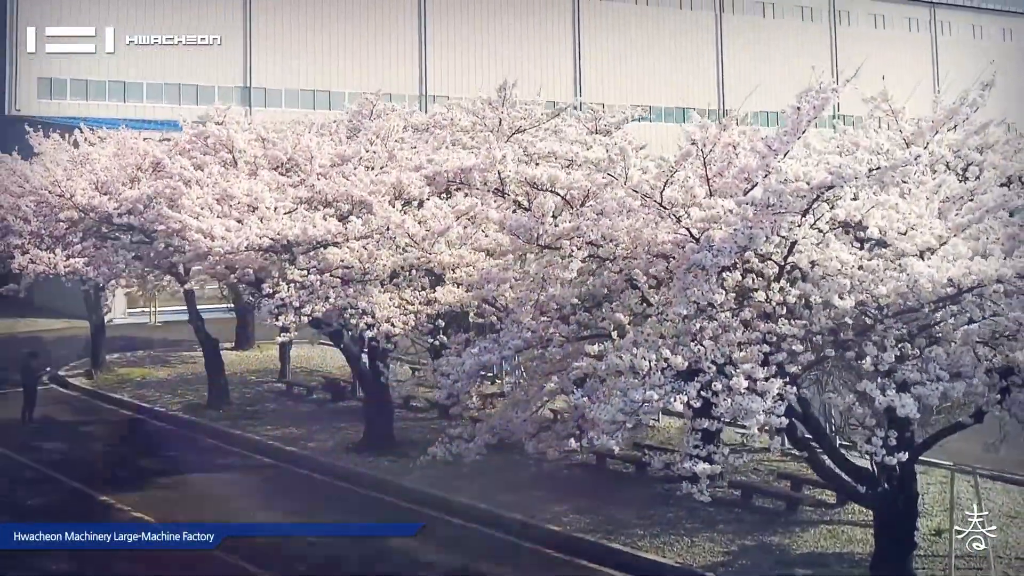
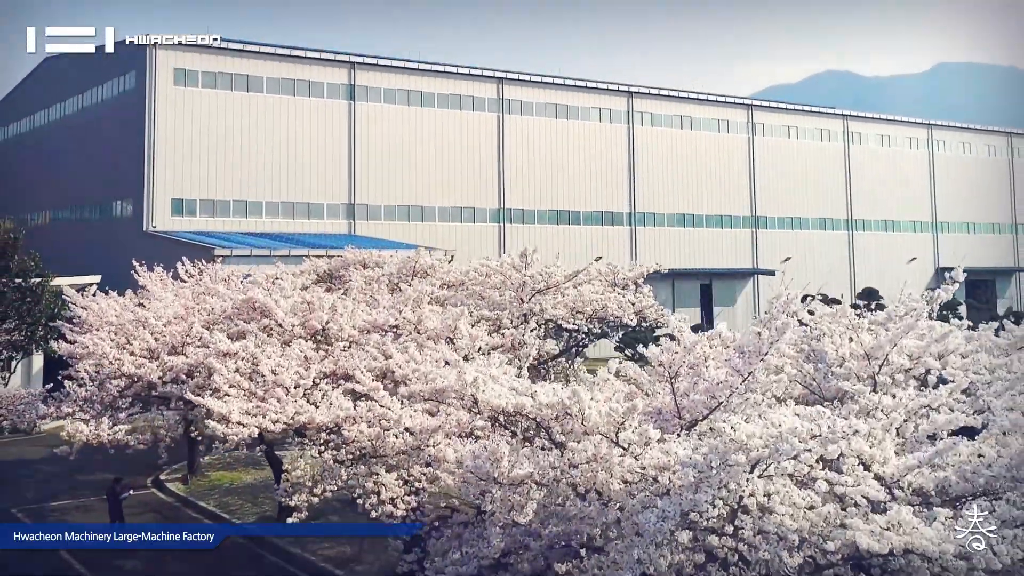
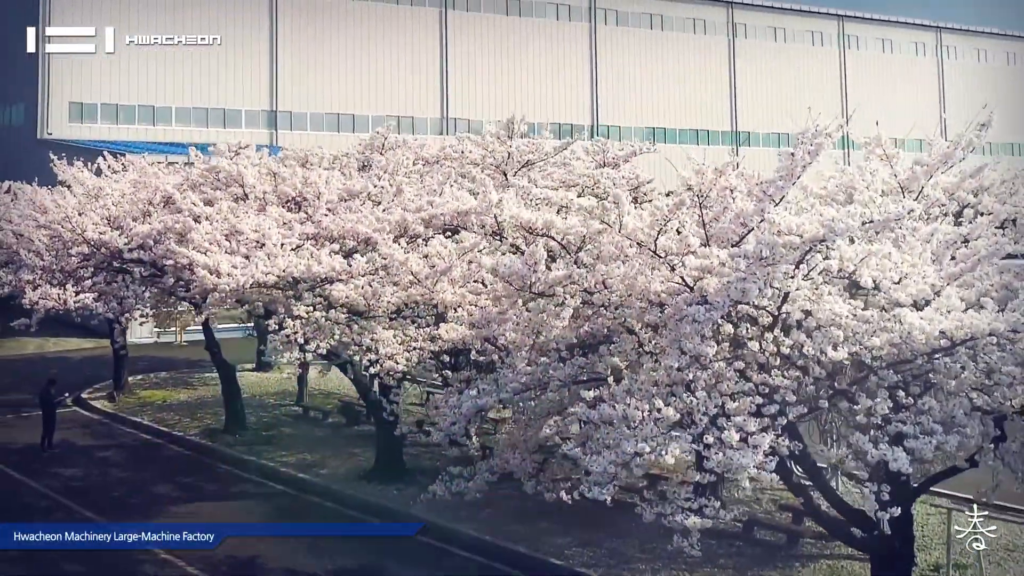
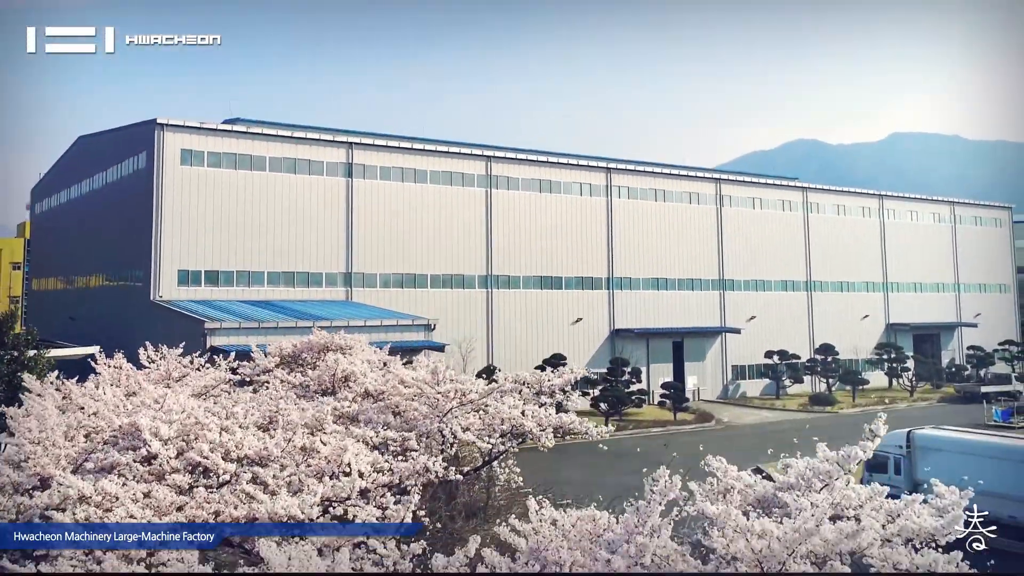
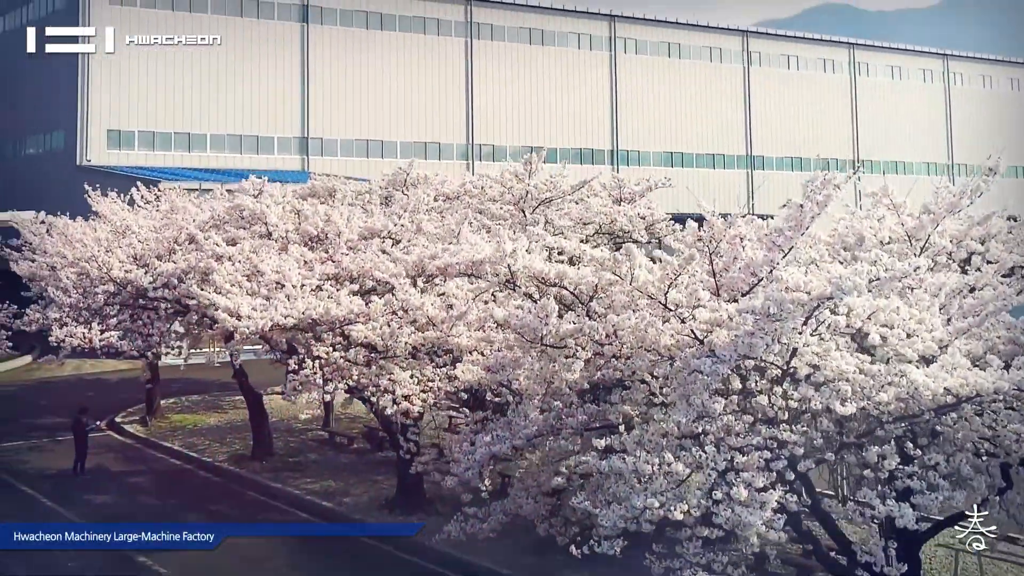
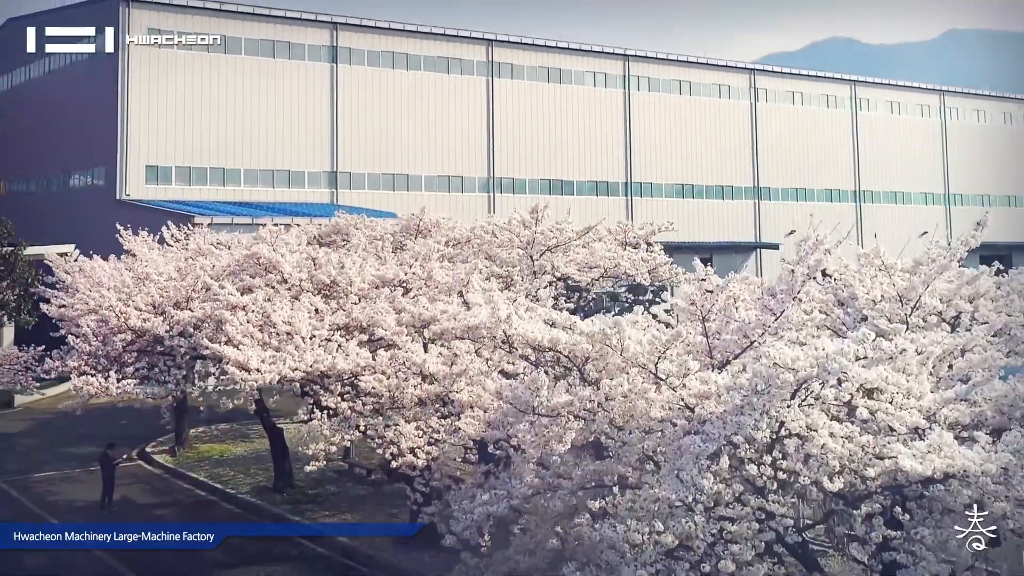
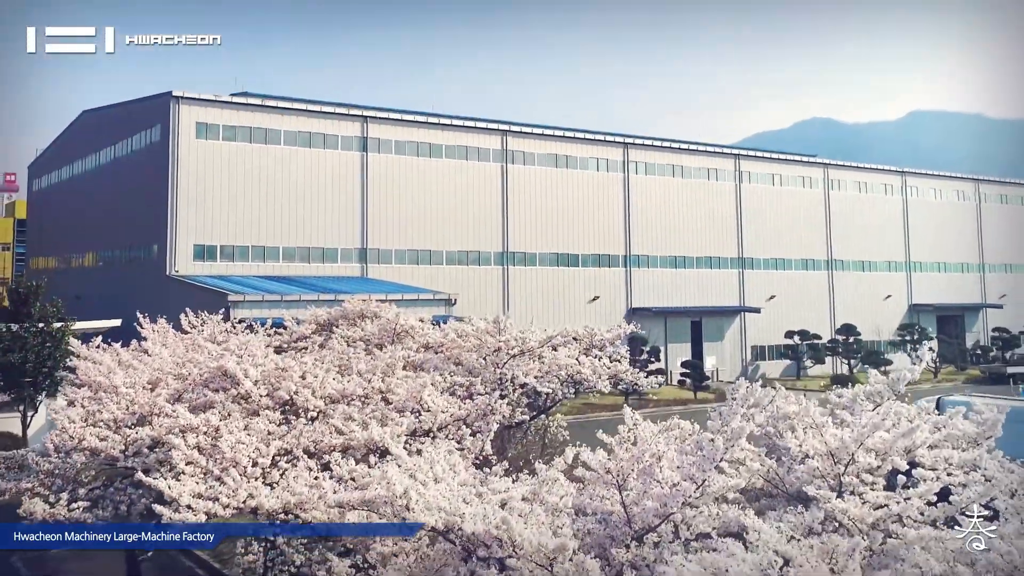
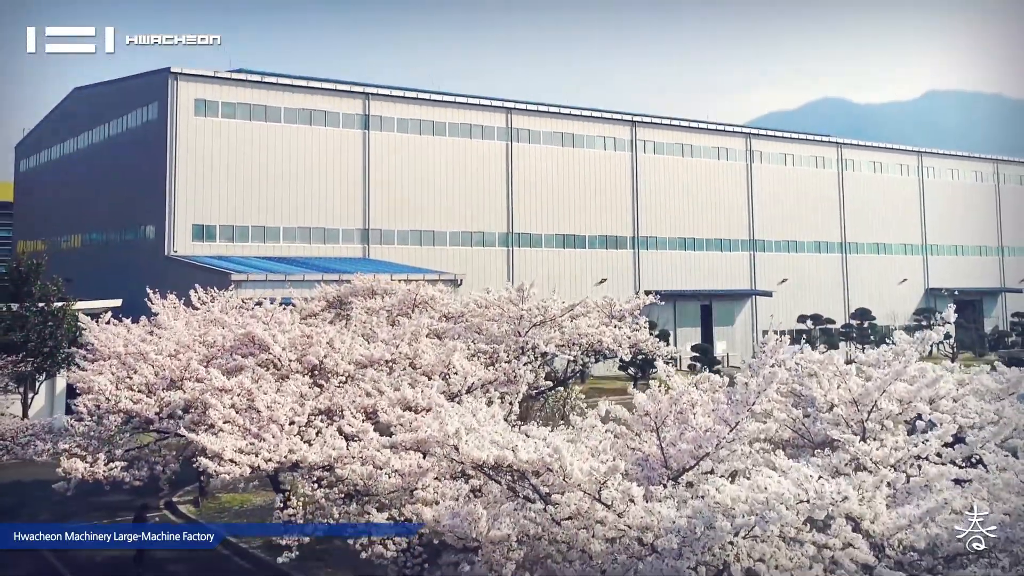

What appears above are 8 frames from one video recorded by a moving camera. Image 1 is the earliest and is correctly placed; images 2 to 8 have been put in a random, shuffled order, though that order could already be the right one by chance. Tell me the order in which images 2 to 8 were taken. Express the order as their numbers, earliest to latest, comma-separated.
3, 5, 6, 2, 8, 7, 4
